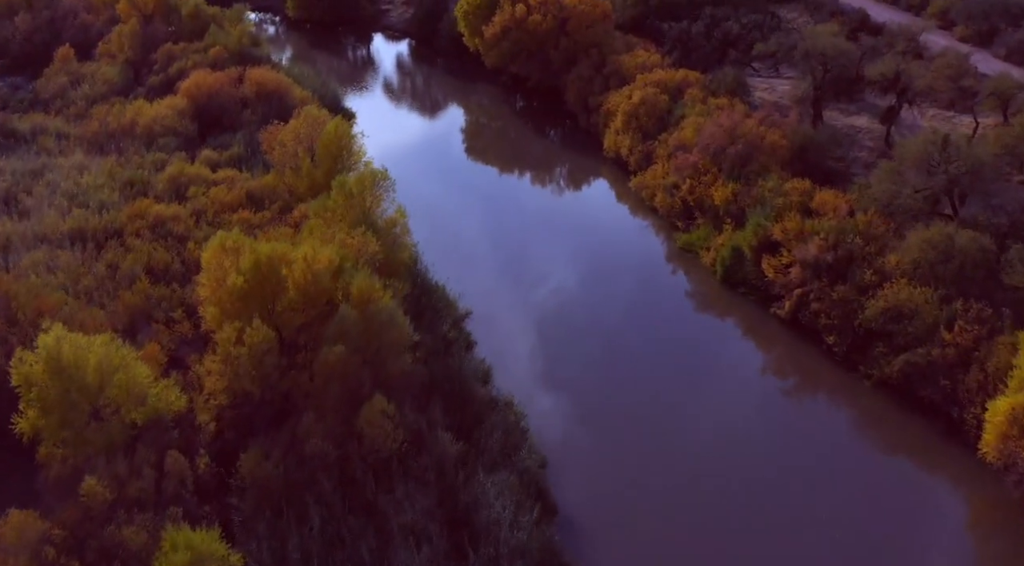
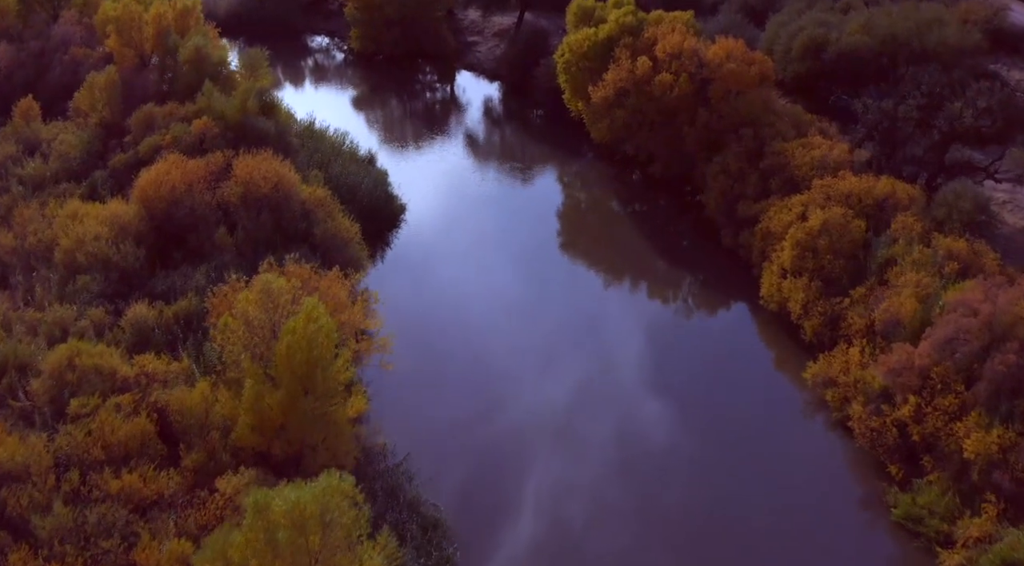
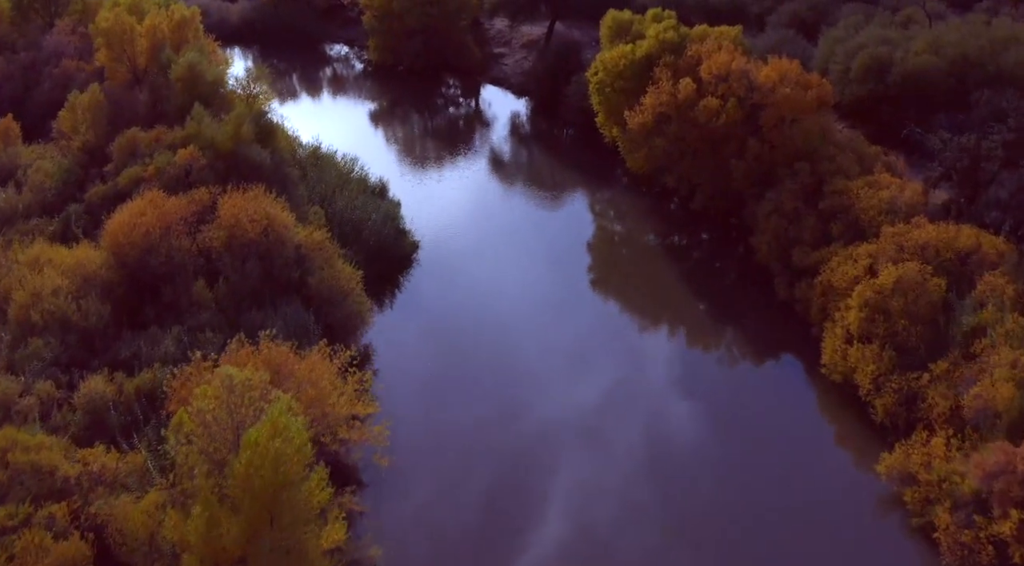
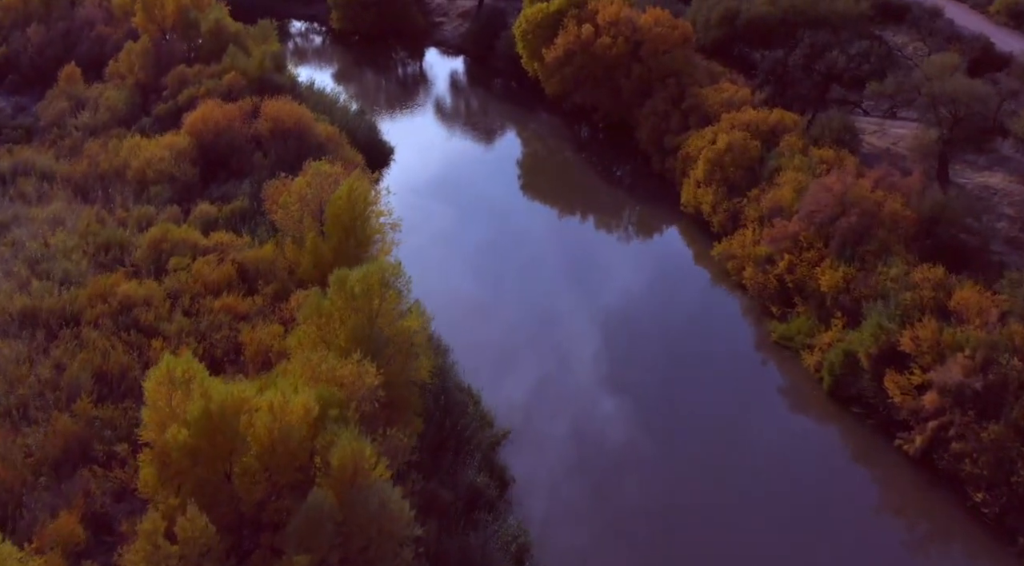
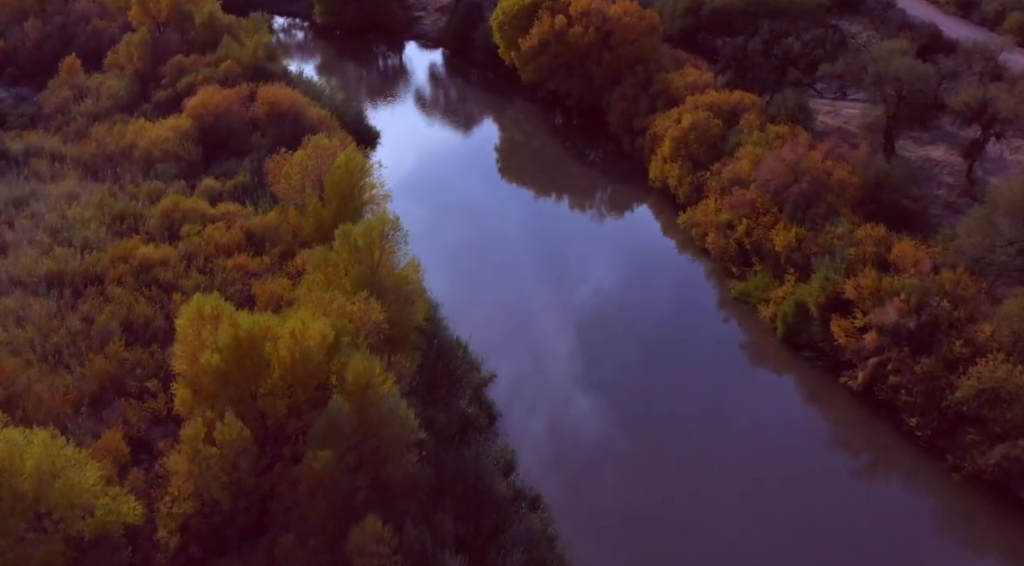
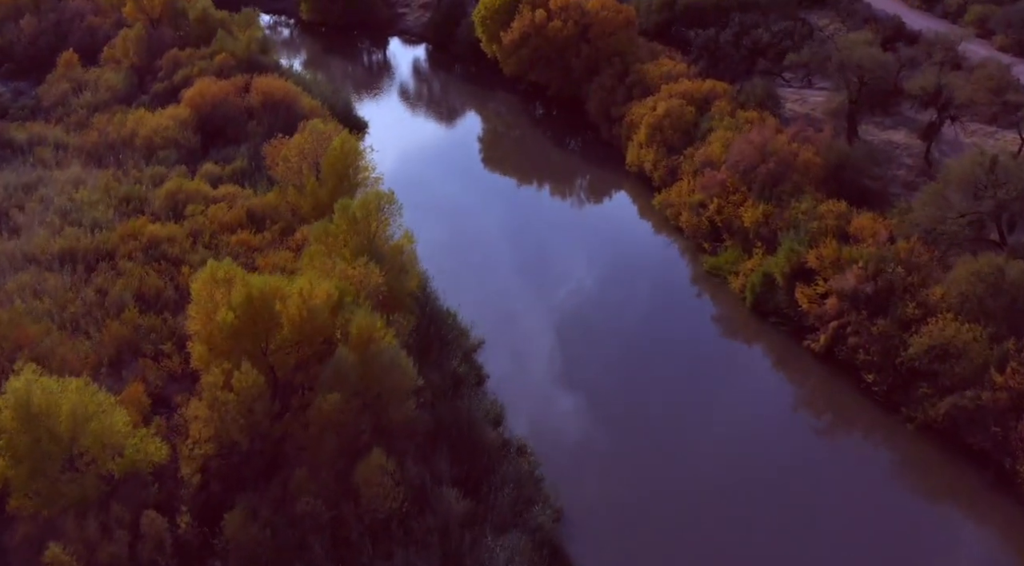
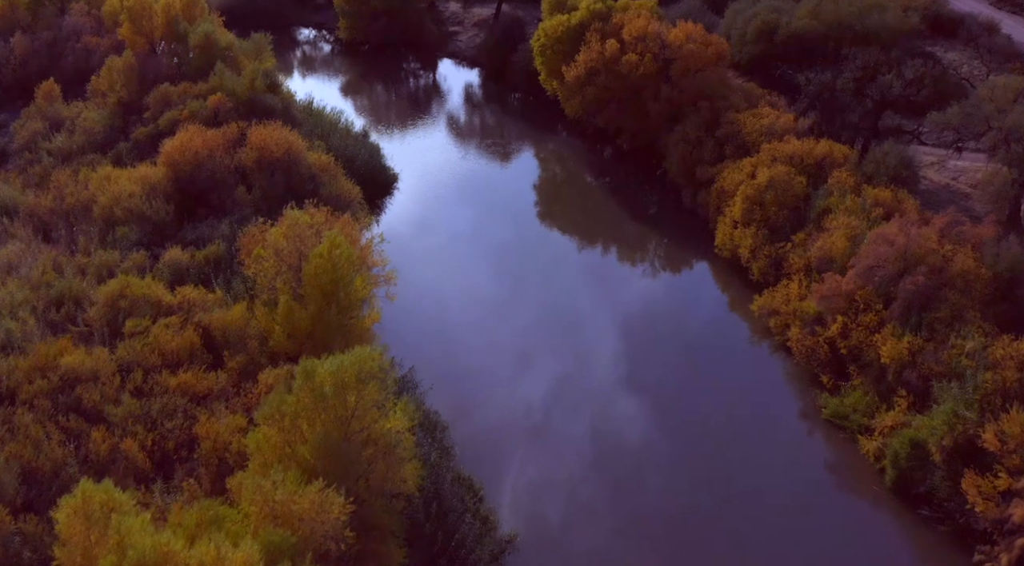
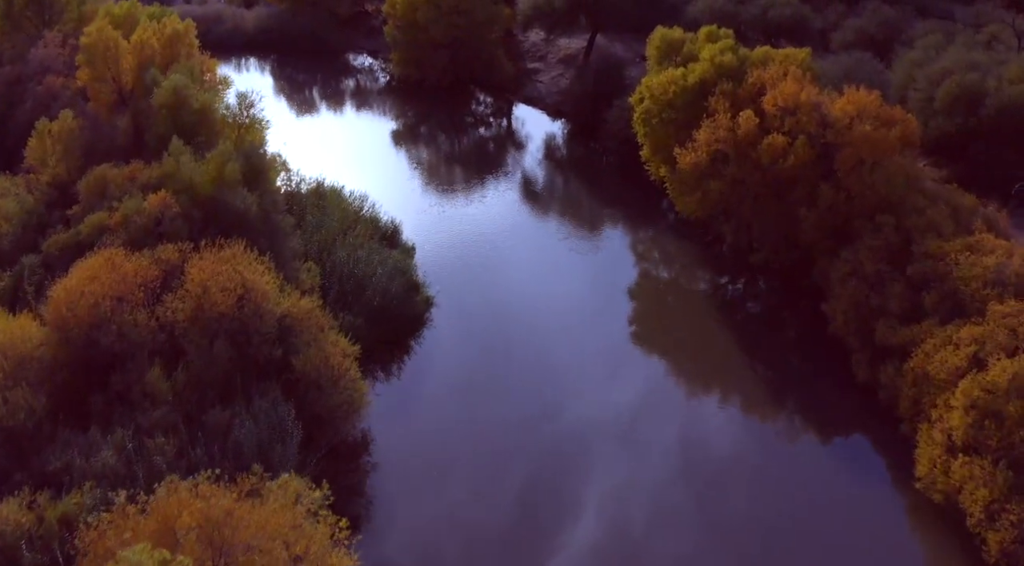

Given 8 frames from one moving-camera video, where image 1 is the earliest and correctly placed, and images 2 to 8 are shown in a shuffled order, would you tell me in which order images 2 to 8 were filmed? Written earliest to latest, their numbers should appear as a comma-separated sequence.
6, 5, 4, 7, 2, 3, 8
